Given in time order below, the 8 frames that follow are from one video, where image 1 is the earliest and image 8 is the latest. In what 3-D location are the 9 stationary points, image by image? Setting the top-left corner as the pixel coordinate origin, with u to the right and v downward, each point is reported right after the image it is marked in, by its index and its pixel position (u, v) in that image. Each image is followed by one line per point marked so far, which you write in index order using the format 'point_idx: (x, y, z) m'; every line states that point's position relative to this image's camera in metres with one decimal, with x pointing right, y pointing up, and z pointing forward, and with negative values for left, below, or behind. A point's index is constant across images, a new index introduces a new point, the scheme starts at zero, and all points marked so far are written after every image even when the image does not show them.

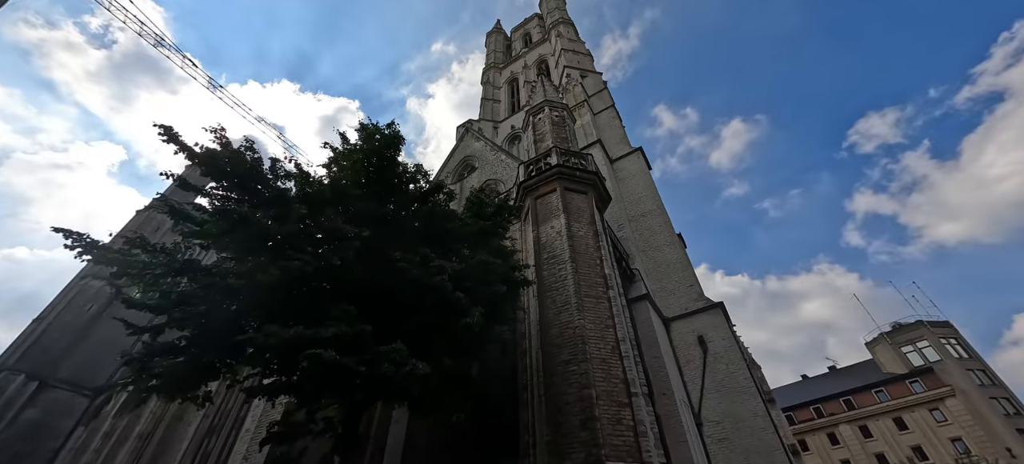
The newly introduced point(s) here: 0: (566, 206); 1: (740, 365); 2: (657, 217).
0: (+1.5, +0.7, +11.0) m
1: (+7.7, -4.5, +13.4) m
2: (+6.7, +0.7, +18.6) m
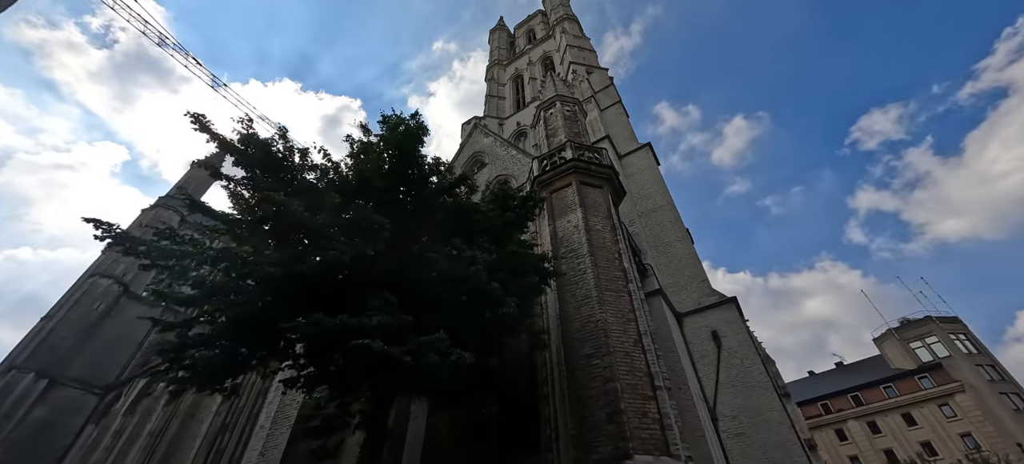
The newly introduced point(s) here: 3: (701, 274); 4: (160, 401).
0: (+1.9, +0.9, +10.9) m
1: (+8.1, -4.3, +13.3) m
2: (+7.2, +0.9, +18.5) m
3: (+7.7, -1.7, +16.1) m
4: (-16.8, -8.0, +19.0) m
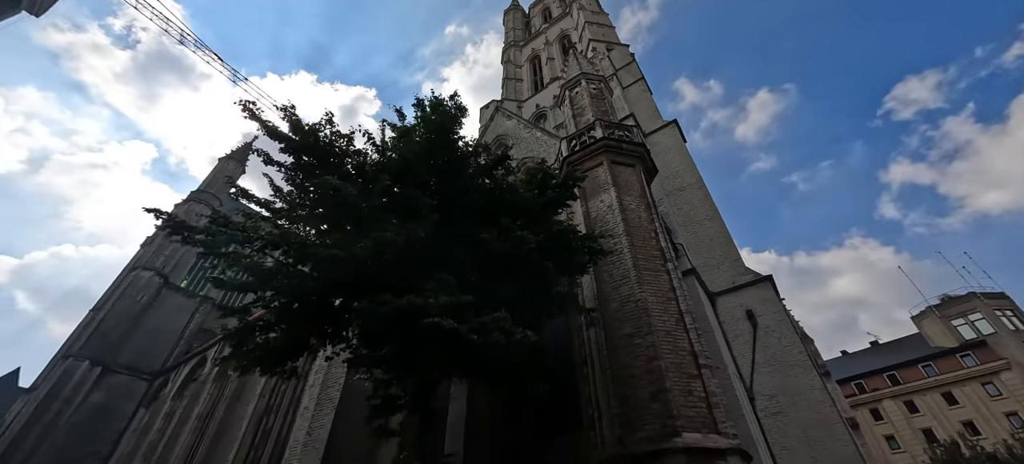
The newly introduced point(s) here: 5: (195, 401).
0: (+2.8, +1.4, +10.7) m
1: (+9.2, -3.5, +13.0) m
2: (+8.4, +1.9, +18.0) m
3: (+8.8, -0.8, +15.7) m
4: (-15.4, -7.7, +19.9) m
5: (-15.7, -8.4, +19.8) m
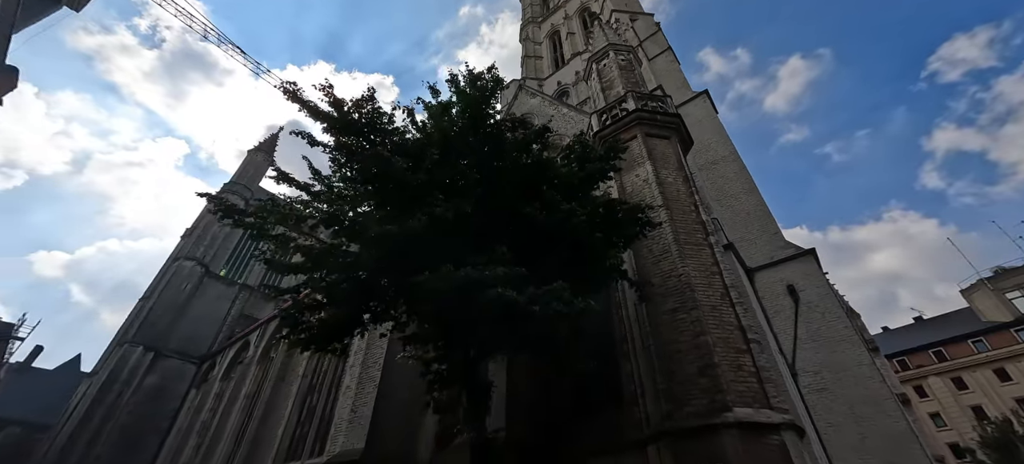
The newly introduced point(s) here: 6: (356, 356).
0: (+3.6, +2.1, +10.3) m
1: (+10.3, -2.5, +12.5) m
2: (+9.6, +3.0, +17.3) m
3: (+9.9, +0.2, +15.1) m
4: (-13.7, -7.1, +20.9) m
5: (-14.1, -7.8, +20.8) m
6: (-5.3, -4.2, +13.6) m
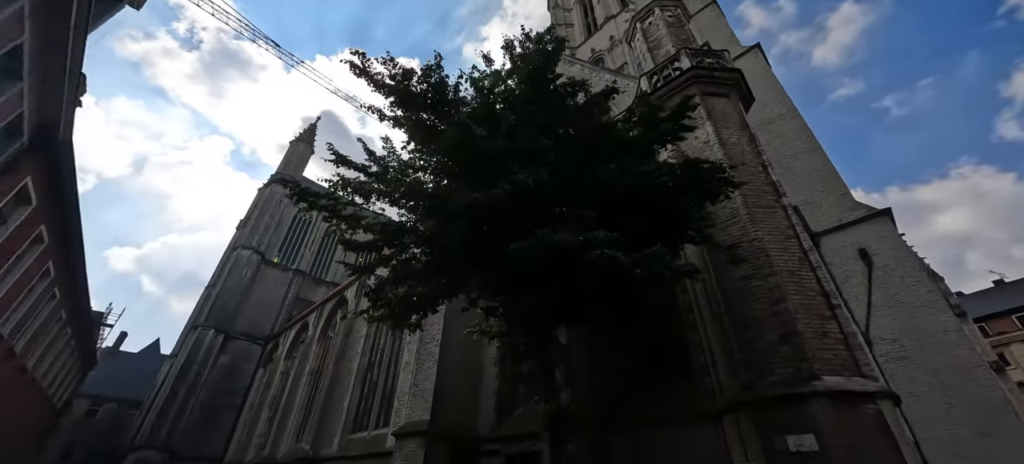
0: (+4.8, +2.9, +9.7) m
1: (+11.9, -1.3, +11.5) m
2: (+11.3, +4.5, +16.1) m
3: (+11.6, +1.6, +14.0) m
4: (-11.2, -6.4, +22.1) m
5: (-11.5, -7.1, +22.1) m
6: (-3.5, -3.5, +14.0) m
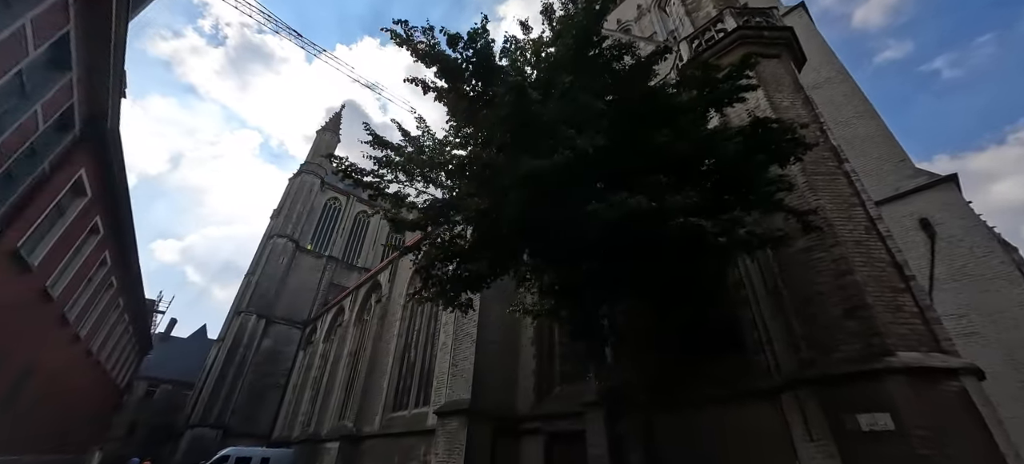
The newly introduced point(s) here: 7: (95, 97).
0: (+5.6, +3.6, +9.0) m
1: (+12.9, -0.4, +10.6) m
2: (+12.4, +5.6, +15.0) m
3: (+12.7, +2.6, +13.0) m
4: (-9.4, -5.6, +22.8) m
5: (-9.7, -6.4, +22.8) m
6: (-2.2, -2.9, +14.1) m
7: (-7.8, +2.5, +7.4) m
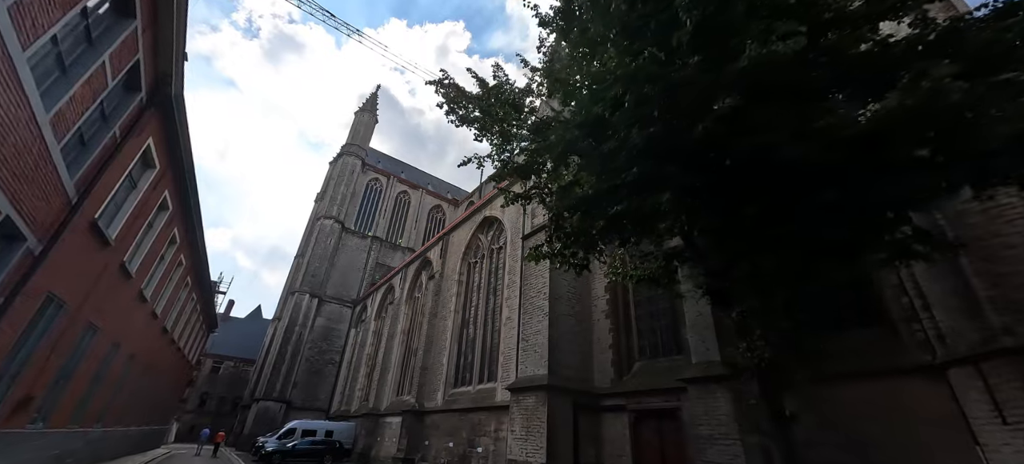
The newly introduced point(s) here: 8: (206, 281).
0: (+7.3, +4.5, +7.5) m
1: (+14.7, +0.9, +8.7) m
2: (+14.4, +7.0, +12.8) m
3: (+14.6, +3.9, +11.0) m
4: (-6.4, -4.3, +22.8) m
5: (-6.6, -5.1, +22.8) m
6: (0.0, -1.9, +13.4) m
7: (-6.2, +3.1, +7.0) m
8: (-14.2, -2.3, +18.3) m
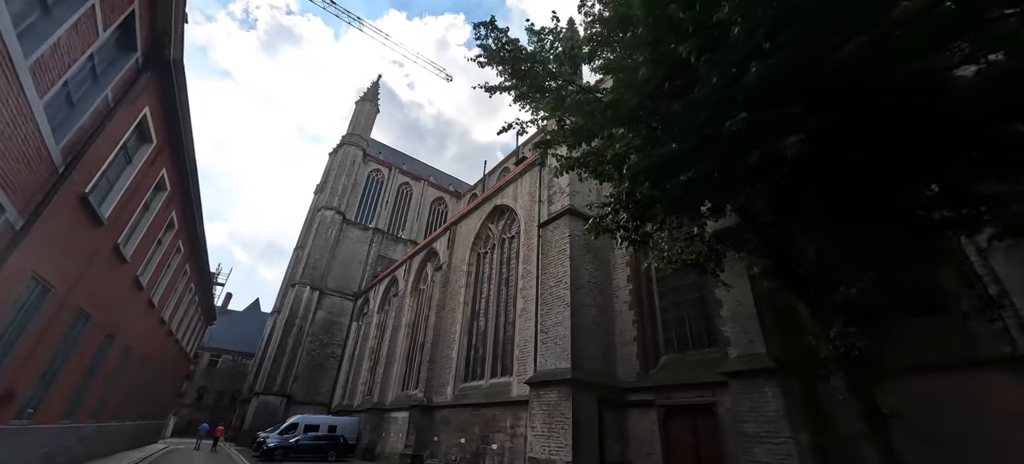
0: (+7.8, +4.8, +6.9) m
1: (+15.3, +1.1, +8.2) m
2: (+15.0, +7.3, +12.2) m
3: (+15.2, +4.2, +10.4) m
4: (-5.9, -3.8, +22.2) m
5: (-6.2, -4.5, +22.2) m
6: (+0.5, -1.5, +12.8) m
7: (-5.6, +3.5, +6.3) m
8: (-13.7, -1.7, +17.7) m
